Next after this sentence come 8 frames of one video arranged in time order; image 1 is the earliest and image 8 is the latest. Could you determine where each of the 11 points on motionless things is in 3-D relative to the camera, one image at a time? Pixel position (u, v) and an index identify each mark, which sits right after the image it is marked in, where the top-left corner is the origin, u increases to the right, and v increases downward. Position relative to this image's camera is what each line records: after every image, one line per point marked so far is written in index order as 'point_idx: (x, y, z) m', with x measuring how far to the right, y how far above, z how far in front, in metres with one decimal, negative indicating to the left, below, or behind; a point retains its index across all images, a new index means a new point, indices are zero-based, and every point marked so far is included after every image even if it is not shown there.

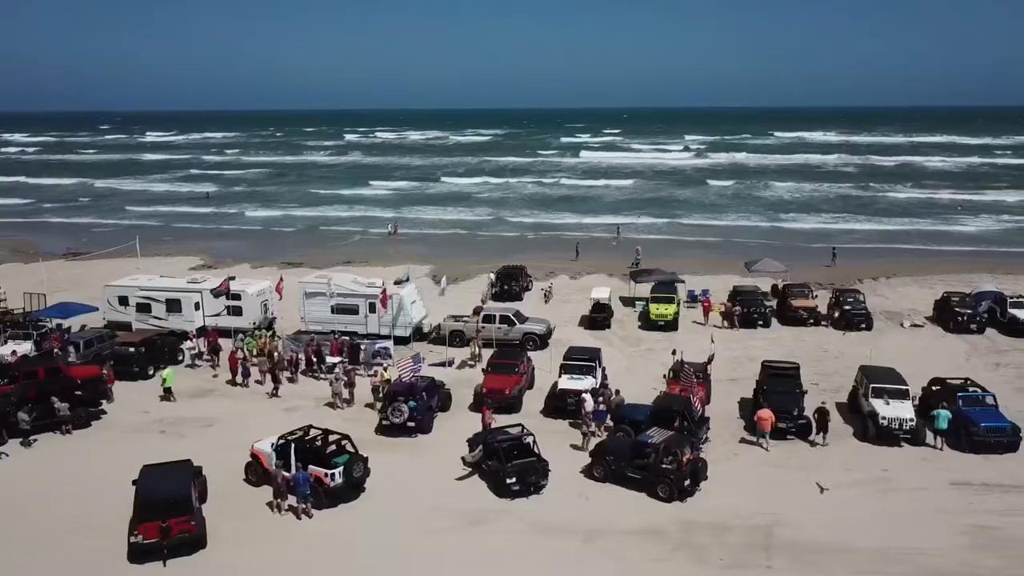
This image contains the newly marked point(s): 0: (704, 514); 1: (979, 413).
0: (+2.5, -3.0, +12.3) m
1: (+7.4, -2.0, +14.7) m
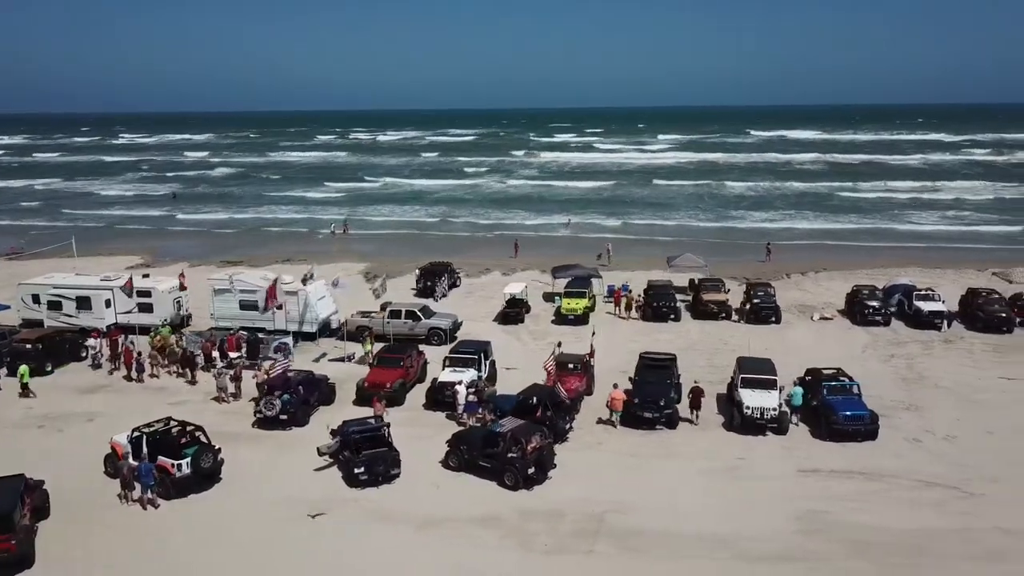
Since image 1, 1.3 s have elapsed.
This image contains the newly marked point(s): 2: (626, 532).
0: (+0.4, -2.9, +12.5) m
1: (+5.3, -1.8, +15.0) m
2: (+1.4, -3.1, +11.6) m
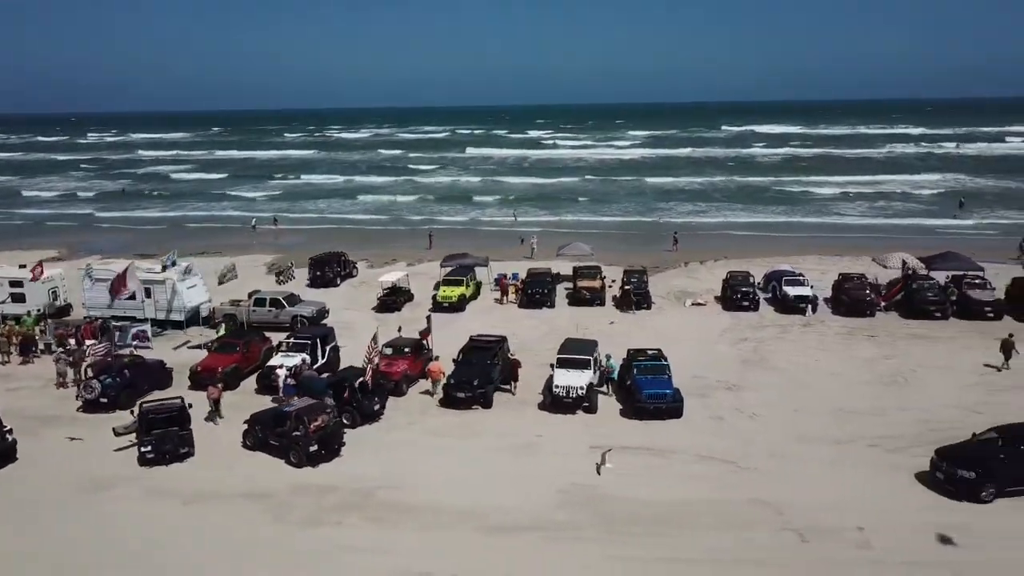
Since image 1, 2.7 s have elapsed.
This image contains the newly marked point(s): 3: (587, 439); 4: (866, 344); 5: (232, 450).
0: (-2.6, -2.6, +12.8) m
1: (+2.2, -1.5, +15.2) m
2: (-1.6, -2.8, +11.9) m
3: (+1.1, -2.3, +14.2) m
4: (+7.4, -1.2, +19.4) m
5: (-4.2, -2.4, +13.7) m
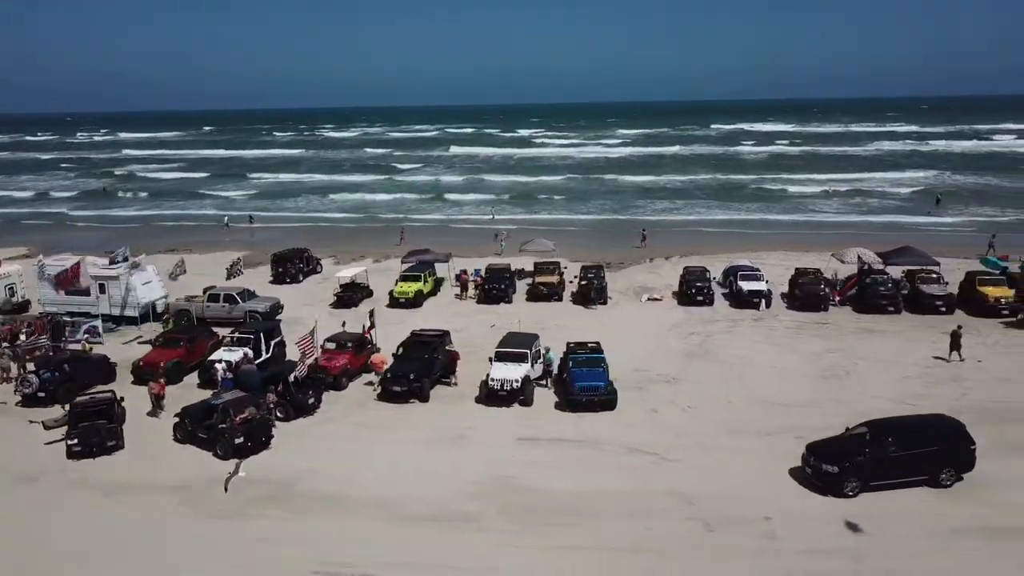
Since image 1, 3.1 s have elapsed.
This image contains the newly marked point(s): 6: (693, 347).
0: (-3.7, -2.5, +12.8) m
1: (+1.2, -1.4, +15.3) m
2: (-2.7, -2.7, +12.0) m
3: (+0.1, -2.2, +14.3) m
4: (+6.4, -1.1, +19.5) m
5: (-5.2, -2.3, +13.8) m
6: (+3.7, -1.2, +19.0) m
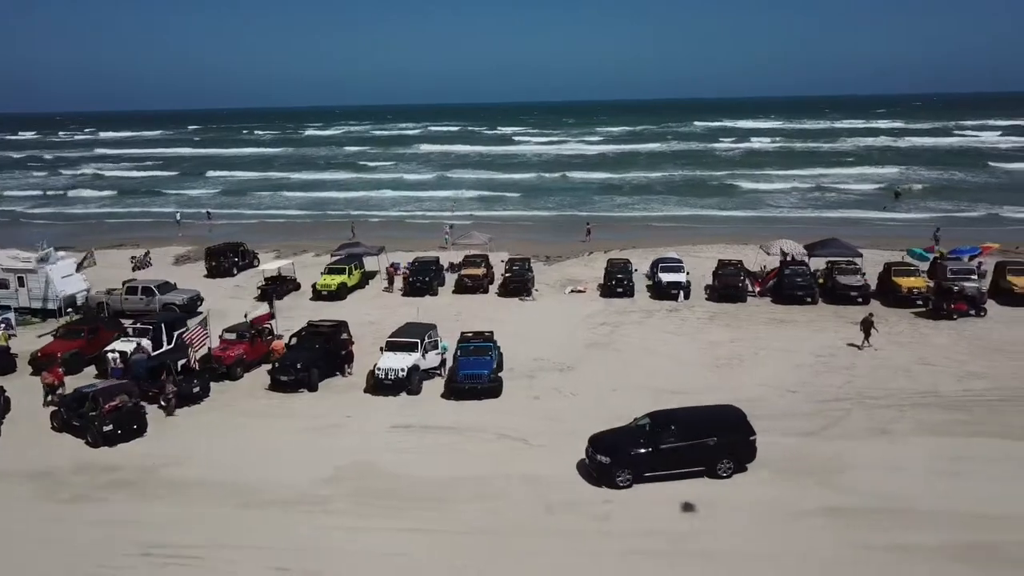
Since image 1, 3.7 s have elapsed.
0: (-5.6, -2.4, +12.9) m
1: (-0.8, -1.2, +15.4) m
2: (-4.6, -2.5, +12.1) m
3: (-1.8, -2.0, +14.4) m
4: (+4.4, -0.9, +19.7) m
5: (-7.1, -2.2, +13.9) m
6: (+1.8, -1.0, +19.2) m
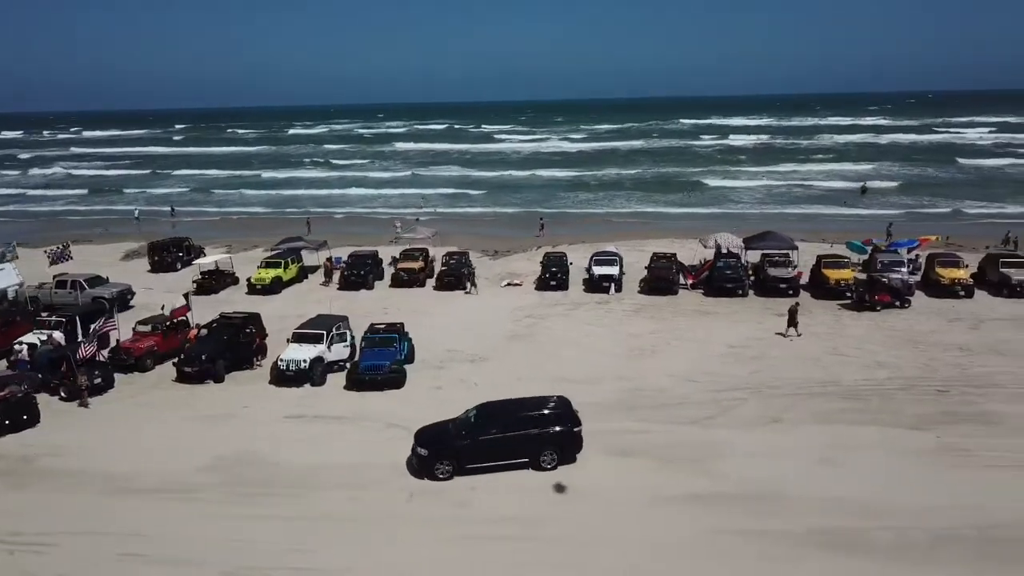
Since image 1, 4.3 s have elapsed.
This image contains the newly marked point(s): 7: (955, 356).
0: (-7.2, -2.2, +12.9) m
1: (-2.4, -1.1, +15.4) m
2: (-6.2, -2.4, +12.1) m
3: (-3.5, -1.9, +14.4) m
4: (+2.8, -0.7, +19.7) m
5: (-8.7, -2.0, +13.9) m
6: (+0.2, -0.9, +19.2) m
7: (+7.9, -1.2, +16.4) m
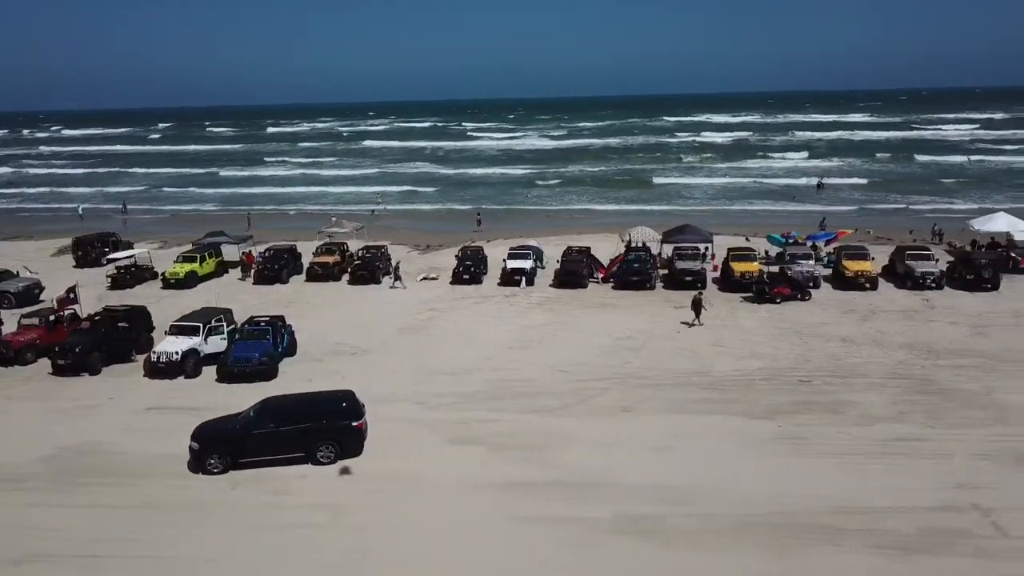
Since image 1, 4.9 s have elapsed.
0: (-9.3, -2.1, +13.0) m
1: (-4.5, -0.9, +15.5) m
2: (-8.3, -2.3, +12.1) m
3: (-5.6, -1.8, +14.5) m
4: (+0.7, -0.6, +19.7) m
5: (-10.9, -1.9, +13.9) m
6: (-2.0, -0.7, +19.2) m
7: (+5.7, -1.0, +16.5) m
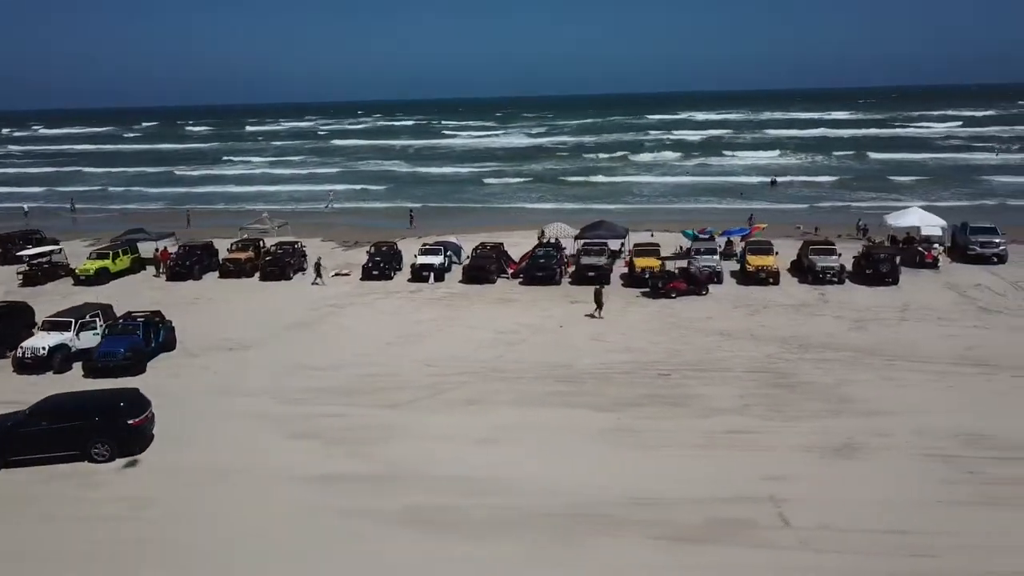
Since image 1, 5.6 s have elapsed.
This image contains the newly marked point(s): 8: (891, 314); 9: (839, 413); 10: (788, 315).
0: (-11.5, -2.1, +12.9) m
1: (-6.7, -0.9, +15.5) m
2: (-10.5, -2.2, +12.1) m
3: (-7.8, -1.7, +14.4) m
4: (-1.6, -0.5, +19.7) m
5: (-13.1, -1.9, +13.9) m
6: (-4.2, -0.6, +19.2) m
7: (+3.5, -0.9, +16.5) m
8: (+7.4, -0.5, +18.0) m
9: (+4.5, -1.7, +12.7) m
10: (+5.4, -0.5, +18.2) m
